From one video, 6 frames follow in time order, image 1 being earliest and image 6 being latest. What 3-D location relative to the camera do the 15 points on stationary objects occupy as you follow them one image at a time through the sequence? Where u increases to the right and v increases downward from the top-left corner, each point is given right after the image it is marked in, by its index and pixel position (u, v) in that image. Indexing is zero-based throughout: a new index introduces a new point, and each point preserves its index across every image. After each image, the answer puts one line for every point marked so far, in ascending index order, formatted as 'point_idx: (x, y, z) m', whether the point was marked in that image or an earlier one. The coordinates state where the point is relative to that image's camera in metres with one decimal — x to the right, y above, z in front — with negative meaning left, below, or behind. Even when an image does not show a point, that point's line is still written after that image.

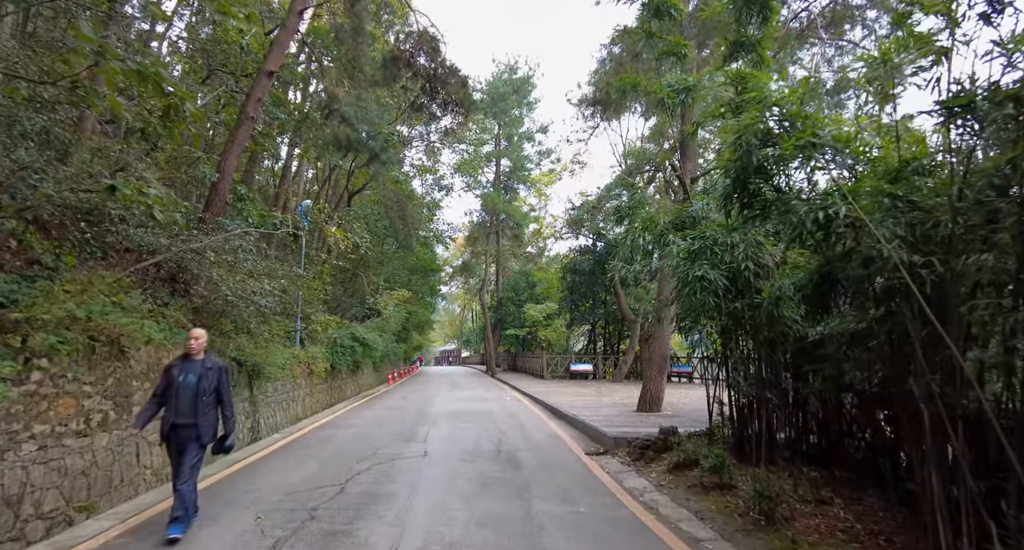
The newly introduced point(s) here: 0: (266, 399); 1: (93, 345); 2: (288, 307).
0: (-4.9, -2.5, +10.9) m
1: (-4.1, -0.7, +5.3) m
2: (-5.1, -0.7, +12.3) m
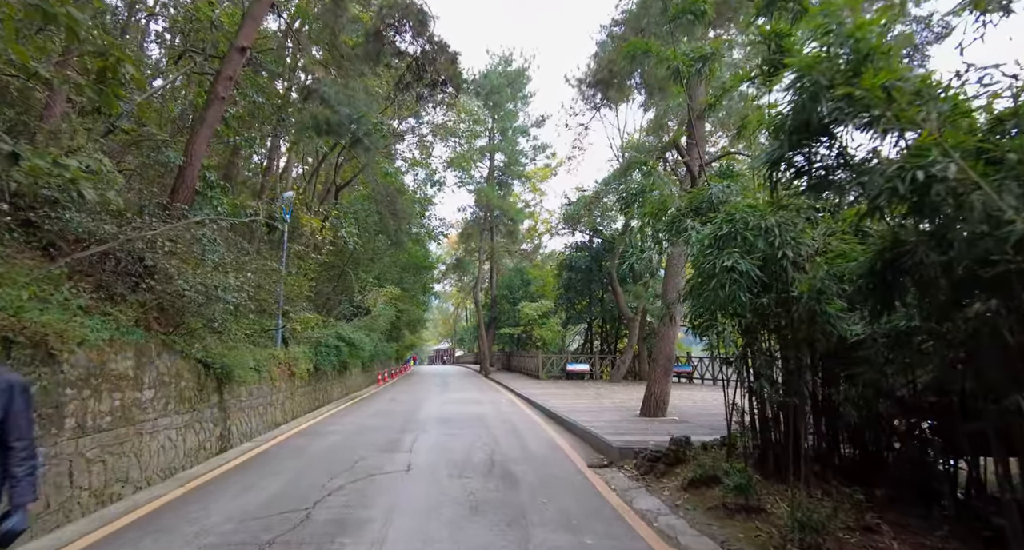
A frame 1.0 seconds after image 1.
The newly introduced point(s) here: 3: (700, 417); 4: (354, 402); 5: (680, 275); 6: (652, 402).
0: (-5.0, -2.4, +10.1) m
1: (-4.1, -0.6, +4.5) m
2: (-5.2, -0.6, +11.4) m
3: (+3.7, -2.8, +10.8) m
4: (-5.1, -4.1, +17.6) m
5: (+3.5, 0.0, +11.1) m
6: (+2.8, -2.6, +10.9) m
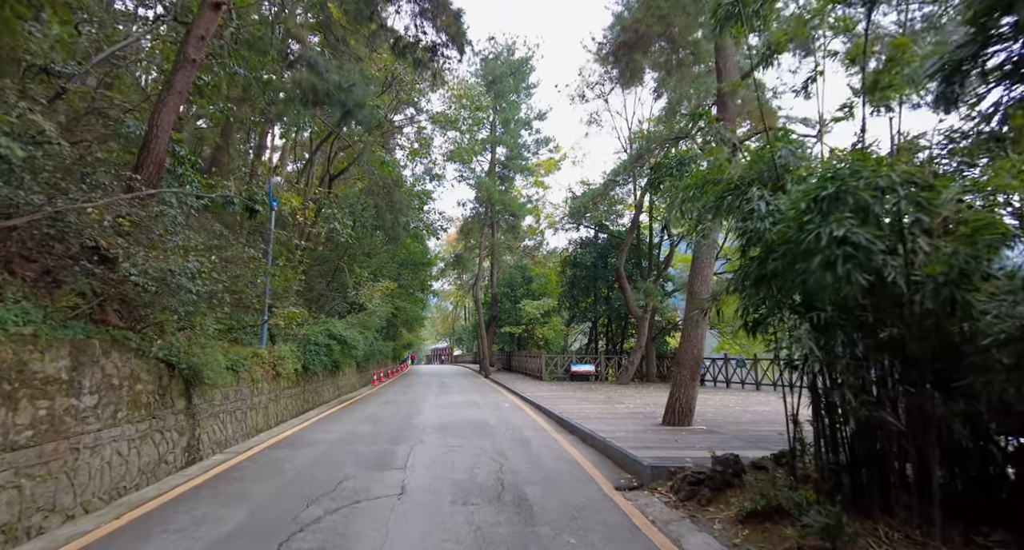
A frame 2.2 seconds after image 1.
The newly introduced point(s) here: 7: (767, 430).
0: (-4.9, -2.2, +8.9) m
1: (-3.9, -0.4, +3.3) m
2: (-5.0, -0.4, +10.2) m
3: (+3.8, -2.7, +9.7) m
4: (-5.0, -3.9, +16.4) m
5: (+3.6, +0.2, +9.9) m
6: (+2.9, -2.4, +9.8) m
7: (+4.3, -2.6, +9.2) m
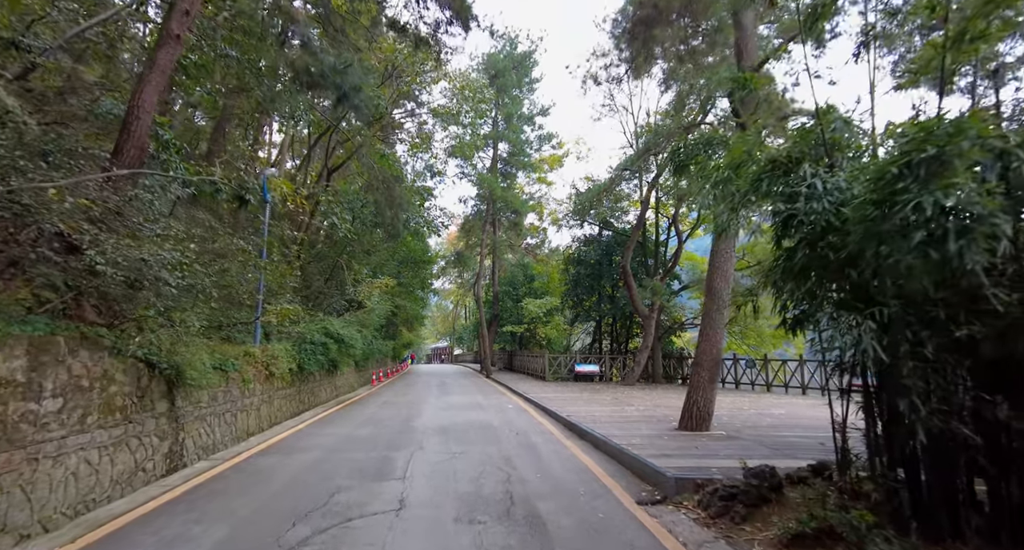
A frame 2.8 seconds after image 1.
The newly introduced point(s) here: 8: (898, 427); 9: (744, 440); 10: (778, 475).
0: (-4.8, -2.1, +8.3) m
1: (-3.8, -0.3, +2.7) m
2: (-4.9, -0.3, +9.6) m
3: (+4.0, -2.6, +9.1) m
4: (-4.9, -3.8, +15.9) m
5: (+3.7, +0.3, +9.3) m
6: (+3.1, -2.3, +9.2) m
7: (+4.4, -2.5, +8.6) m
8: (+2.9, -1.1, +4.1) m
9: (+3.5, -2.5, +8.3) m
10: (+2.6, -2.0, +5.4) m
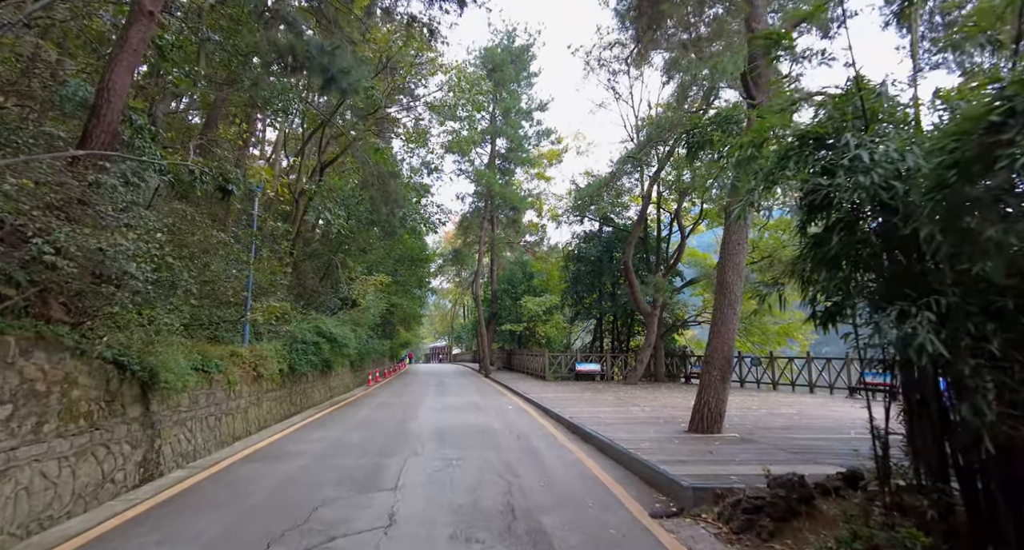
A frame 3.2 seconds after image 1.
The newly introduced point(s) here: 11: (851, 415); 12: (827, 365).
0: (-4.8, -2.0, +7.8) m
1: (-3.8, -0.2, +2.2) m
2: (-4.9, -0.2, +9.1) m
3: (+4.0, -2.5, +8.6) m
4: (-4.9, -3.7, +15.3) m
5: (+3.7, +0.4, +8.8) m
6: (+3.1, -2.2, +8.7) m
7: (+4.4, -2.4, +8.1) m
8: (+2.9, -1.0, +3.6) m
9: (+3.6, -2.4, +7.8) m
10: (+2.7, -1.9, +4.9) m
11: (+7.0, -2.9, +11.4) m
12: (+10.0, -2.9, +17.3) m
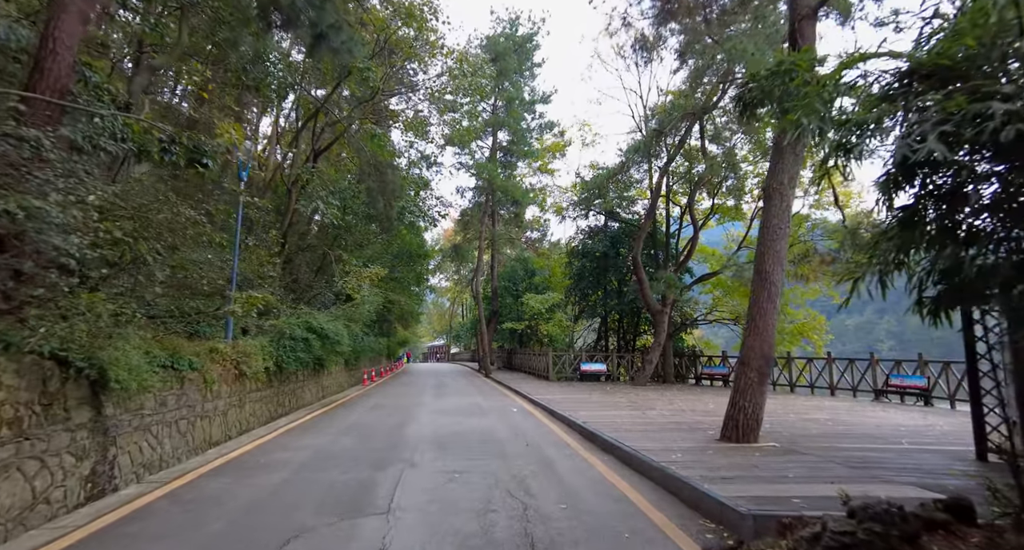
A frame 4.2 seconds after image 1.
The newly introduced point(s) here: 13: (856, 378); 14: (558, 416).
0: (-4.6, -1.8, +6.8) m
1: (-3.6, 0.0, +1.1) m
2: (-4.8, 0.0, +8.0) m
3: (+4.1, -2.3, +7.6) m
4: (-4.8, -3.5, +14.3) m
5: (+3.9, +0.5, +7.8) m
6: (+3.2, -2.1, +7.7) m
7: (+4.5, -2.3, +7.1) m
8: (+3.1, -0.9, +2.6) m
9: (+3.7, -2.3, +6.8) m
10: (+2.8, -1.7, +3.9) m
11: (+7.2, -2.8, +10.4) m
12: (+10.1, -2.7, +16.4) m
13: (+10.1, -3.0, +16.1) m
14: (+1.0, -2.9, +11.2) m
